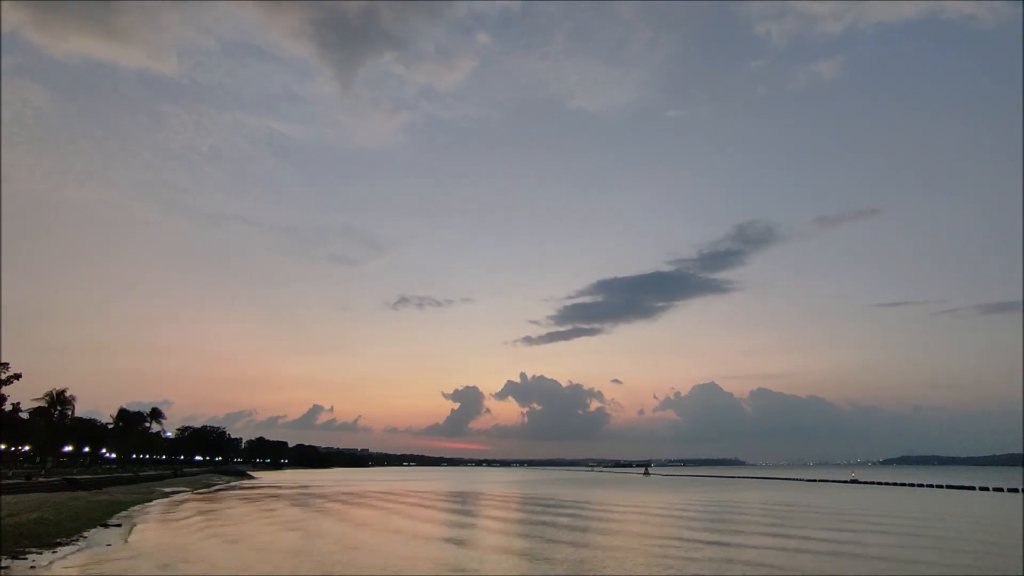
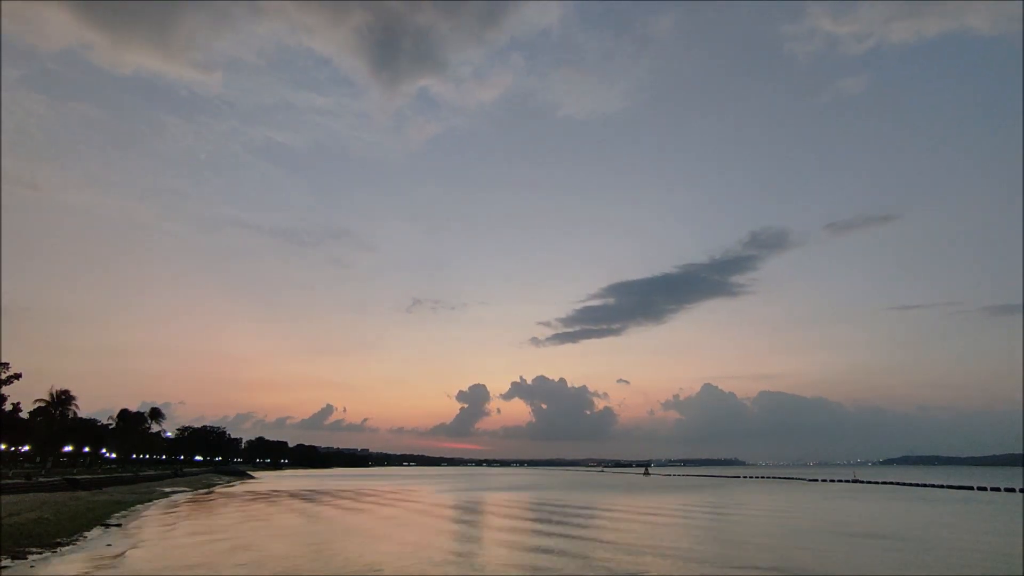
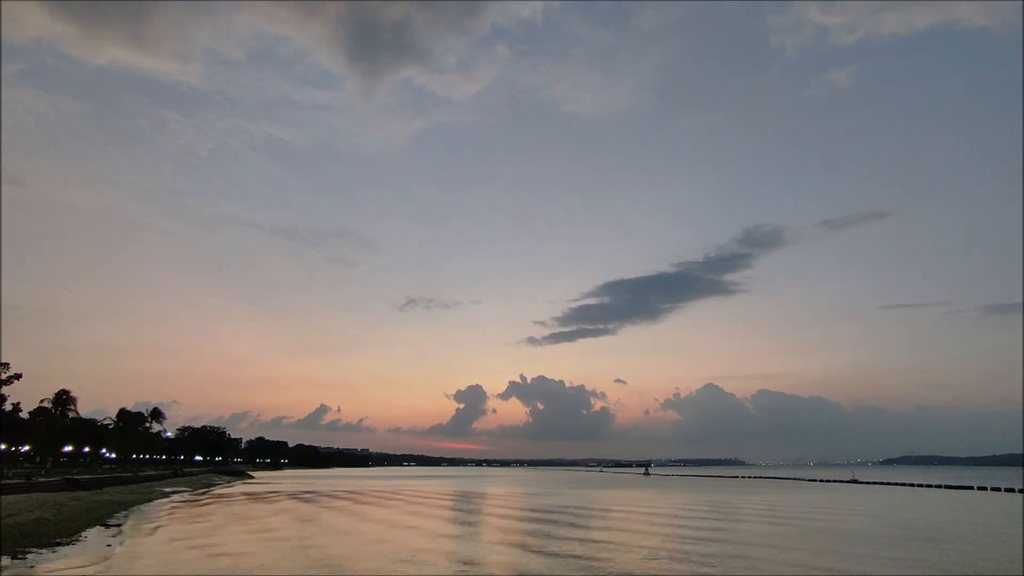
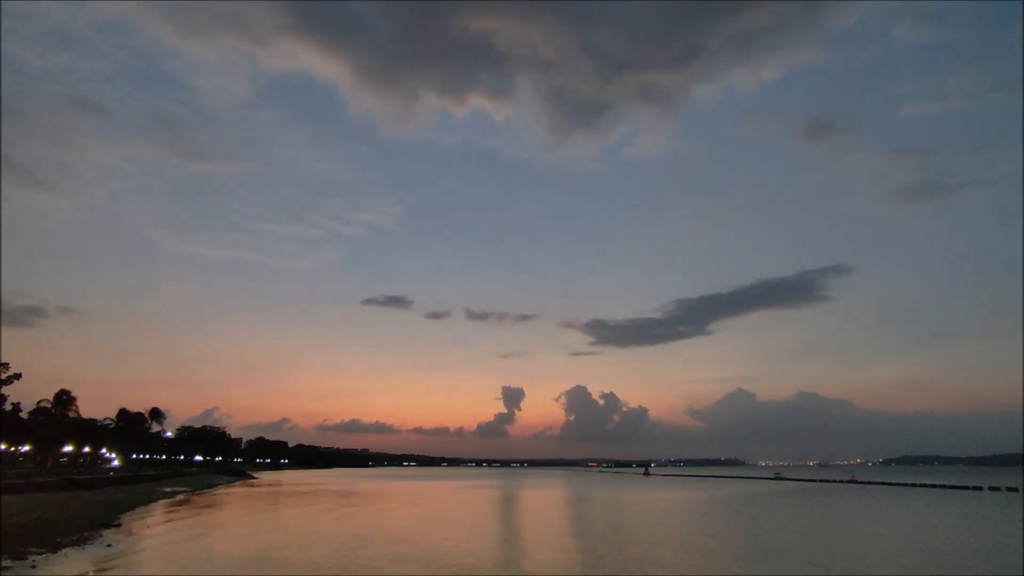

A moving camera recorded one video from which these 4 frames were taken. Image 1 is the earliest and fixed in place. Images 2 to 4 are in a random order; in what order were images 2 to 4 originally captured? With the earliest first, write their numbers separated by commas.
3, 2, 4
